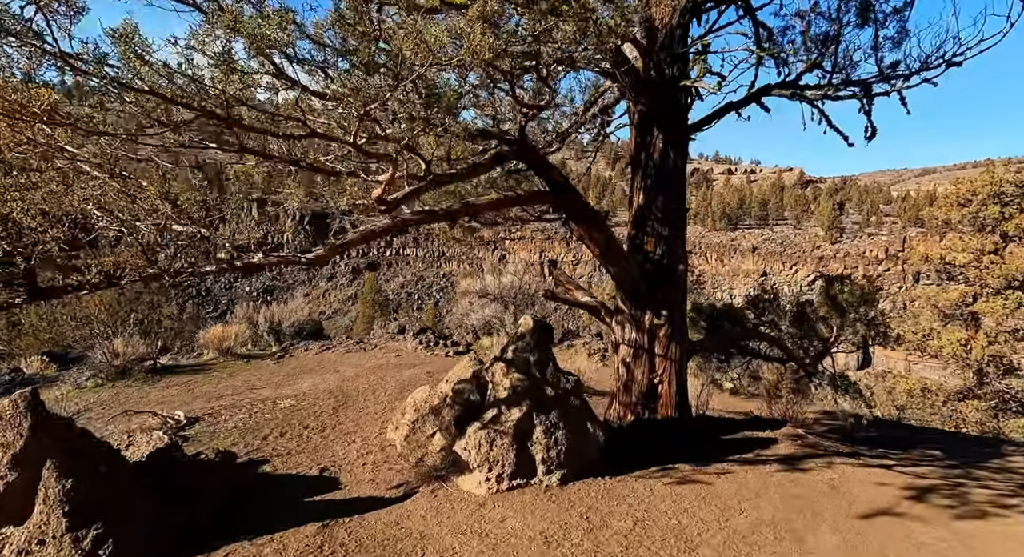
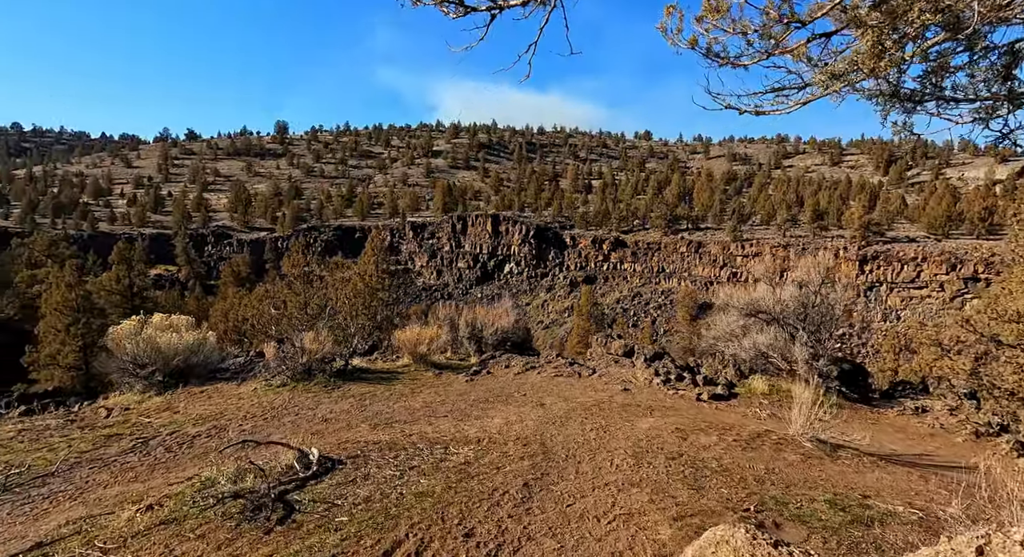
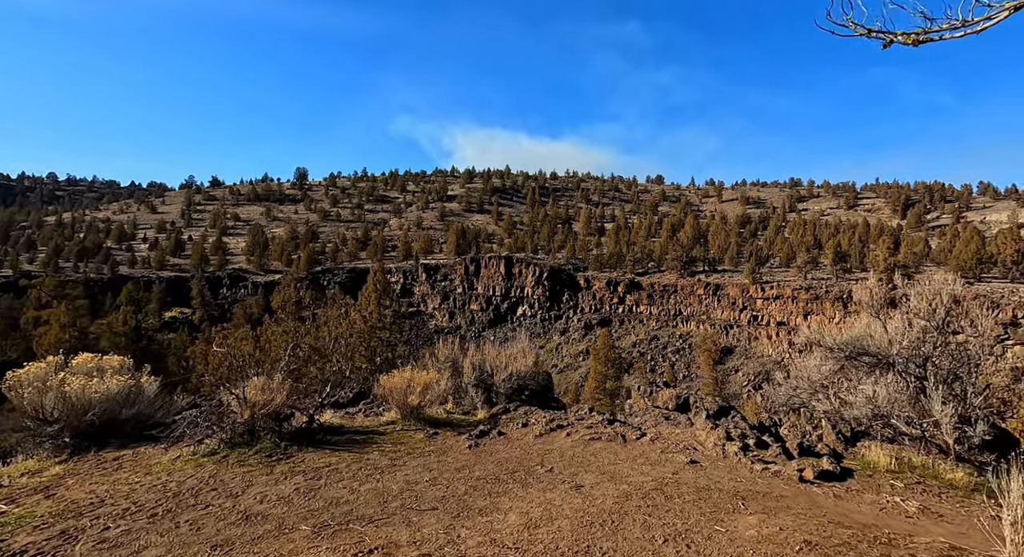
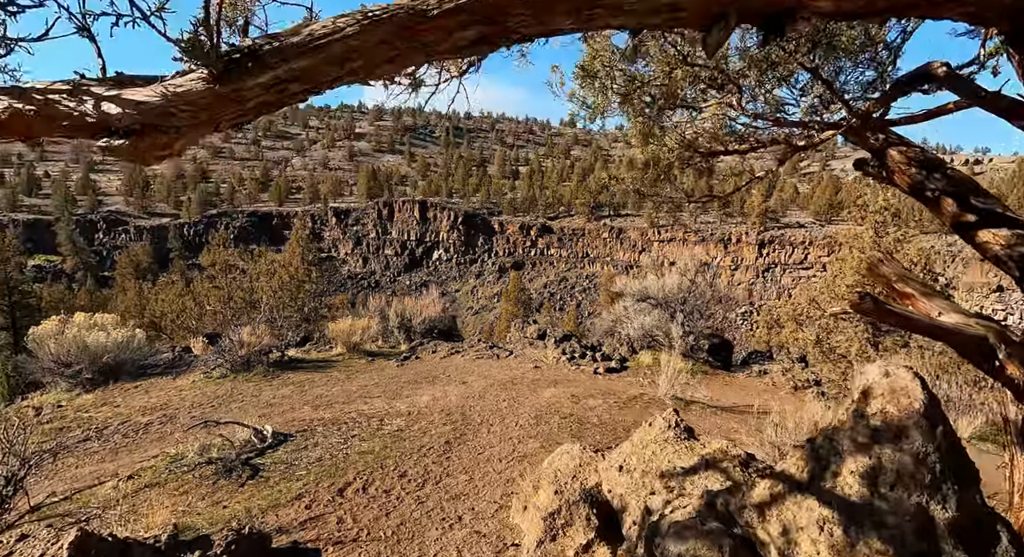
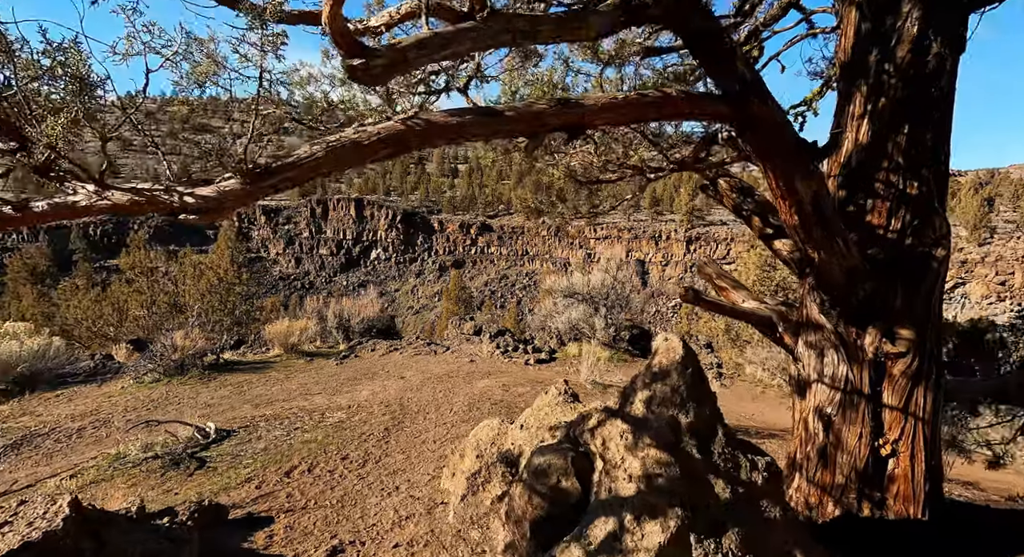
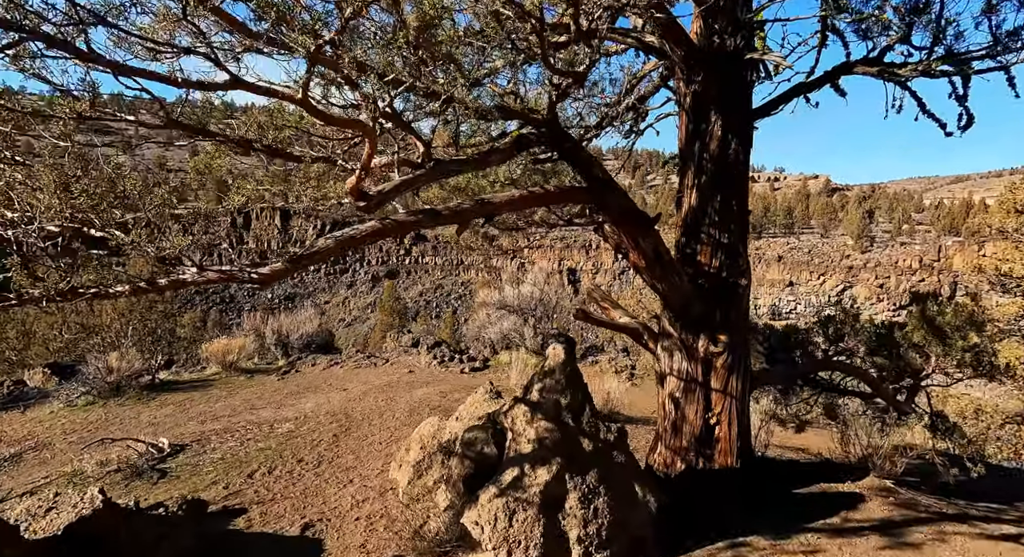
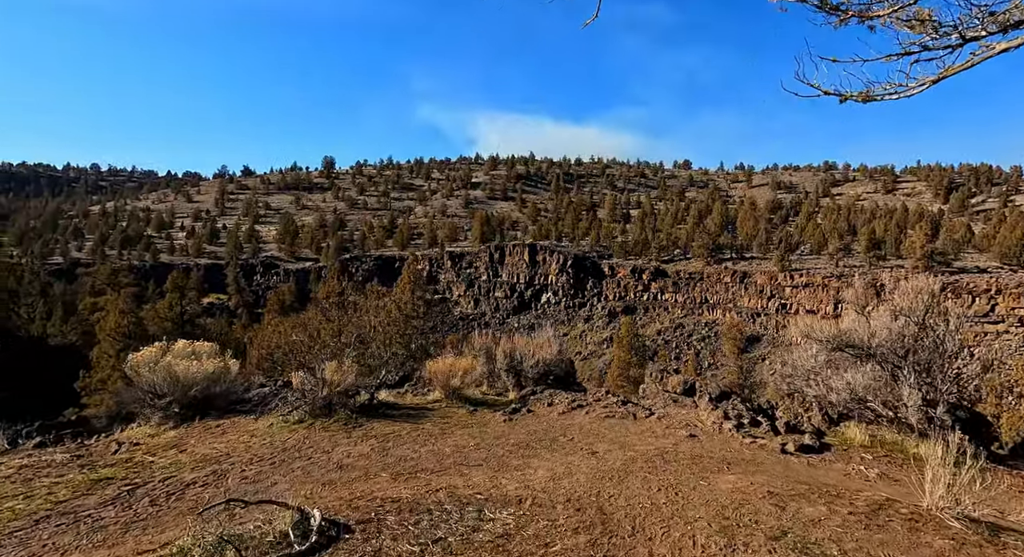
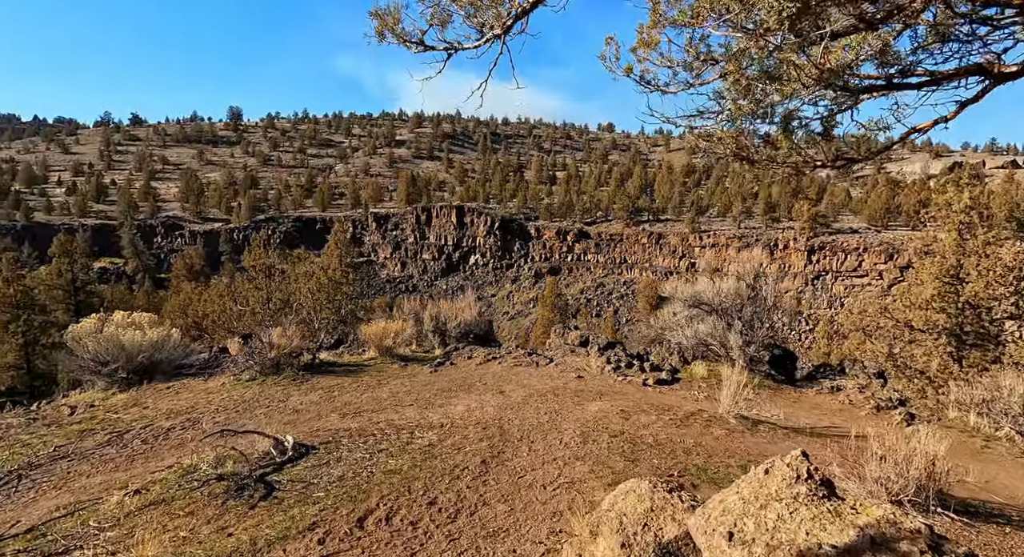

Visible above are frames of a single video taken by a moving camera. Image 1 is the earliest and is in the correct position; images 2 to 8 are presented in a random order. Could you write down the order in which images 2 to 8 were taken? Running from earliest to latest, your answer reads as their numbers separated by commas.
6, 5, 4, 8, 2, 7, 3
